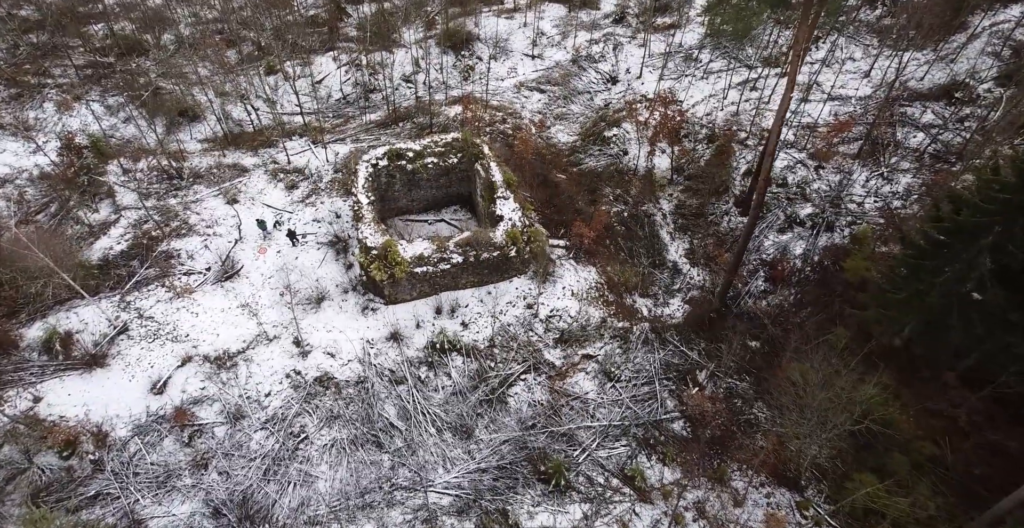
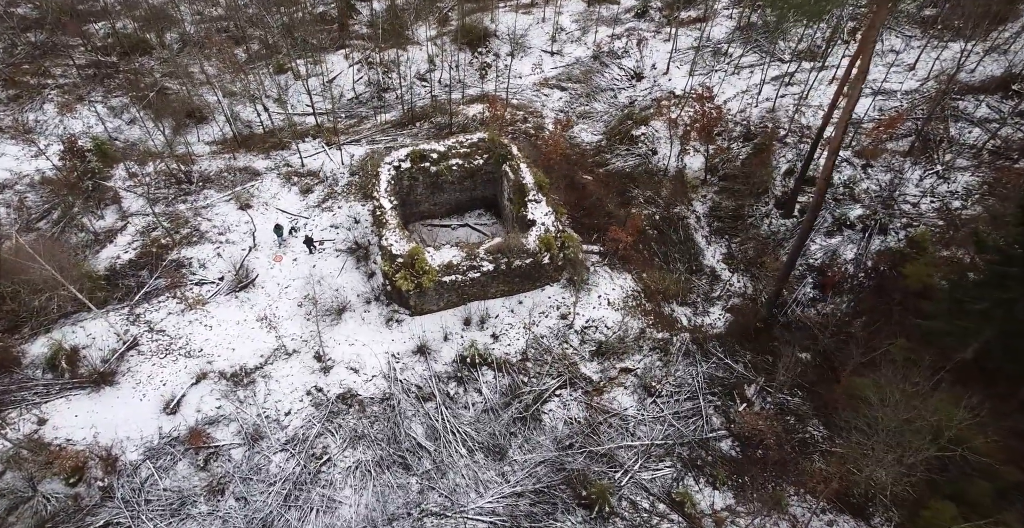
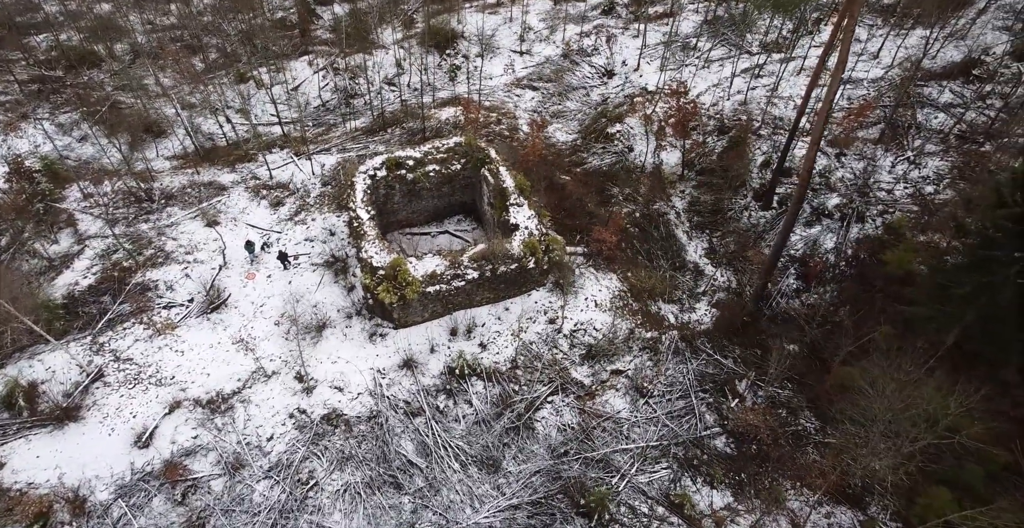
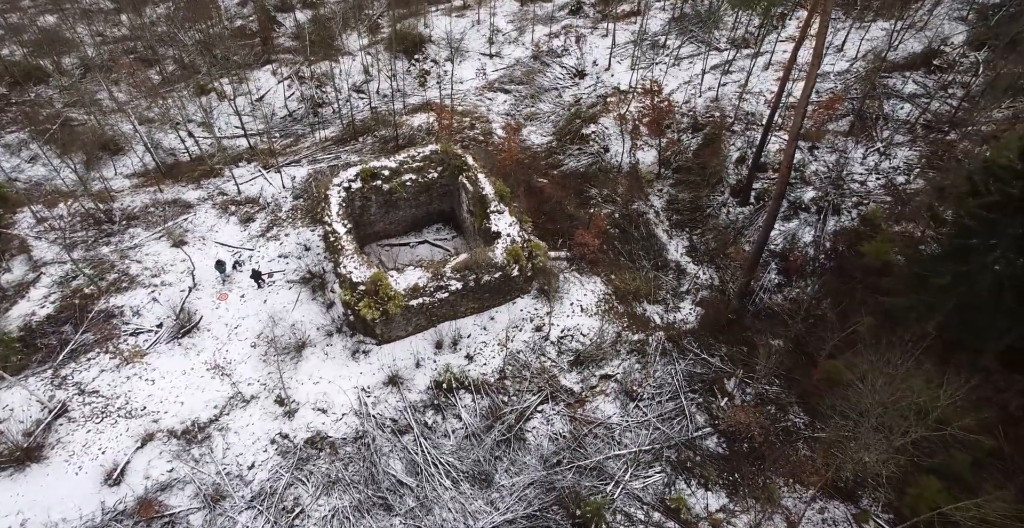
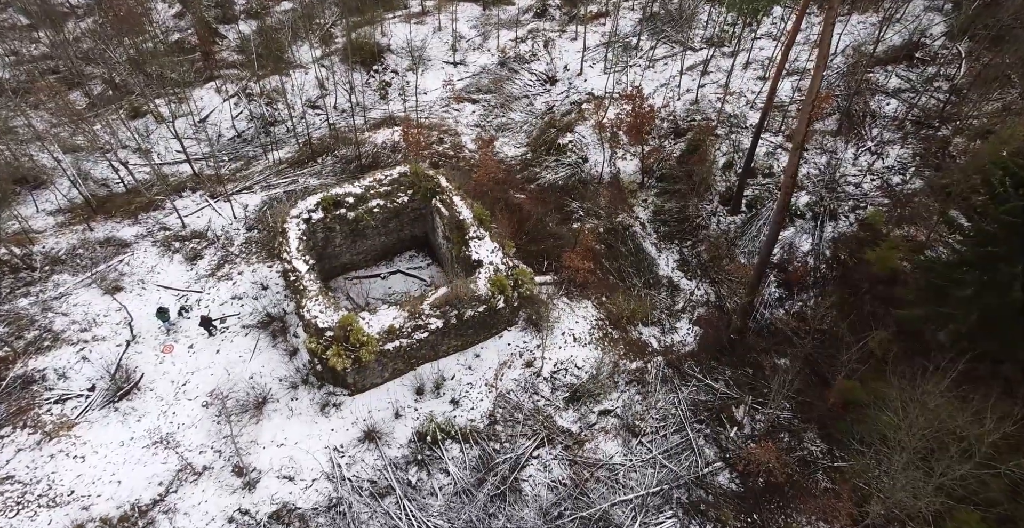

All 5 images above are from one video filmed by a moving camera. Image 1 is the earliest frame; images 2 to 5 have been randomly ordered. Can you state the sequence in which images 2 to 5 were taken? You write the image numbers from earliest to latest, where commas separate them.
2, 3, 4, 5
